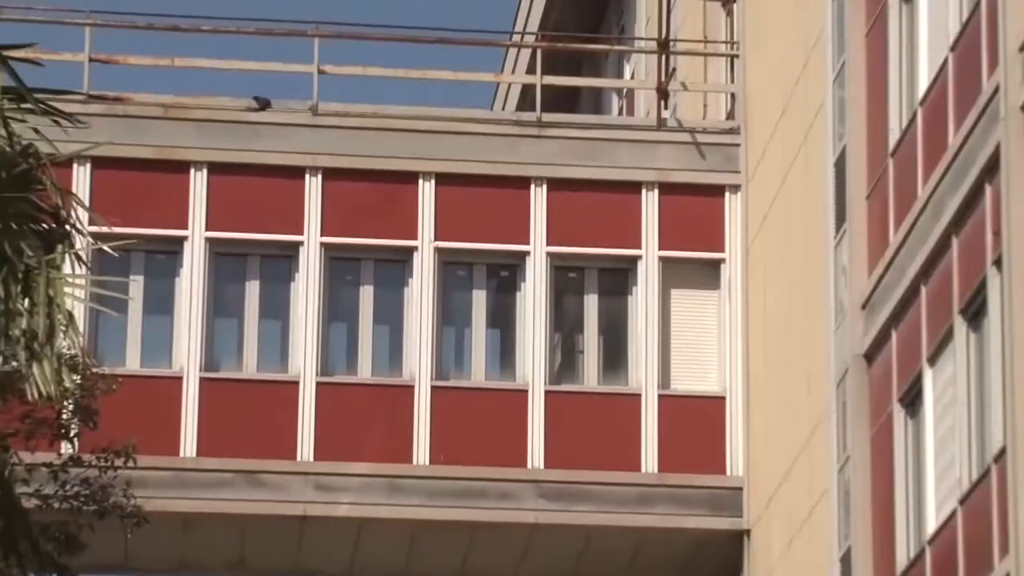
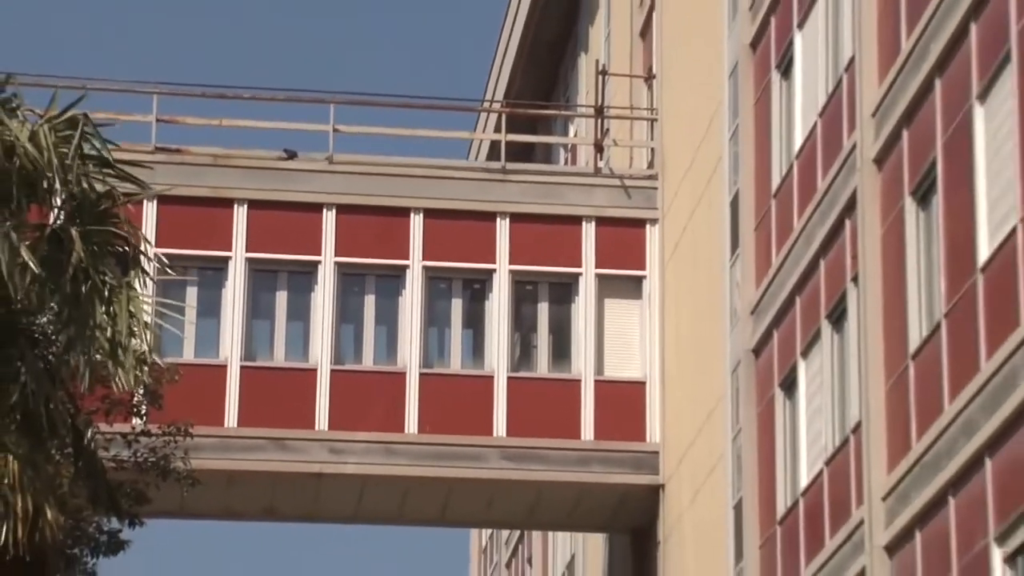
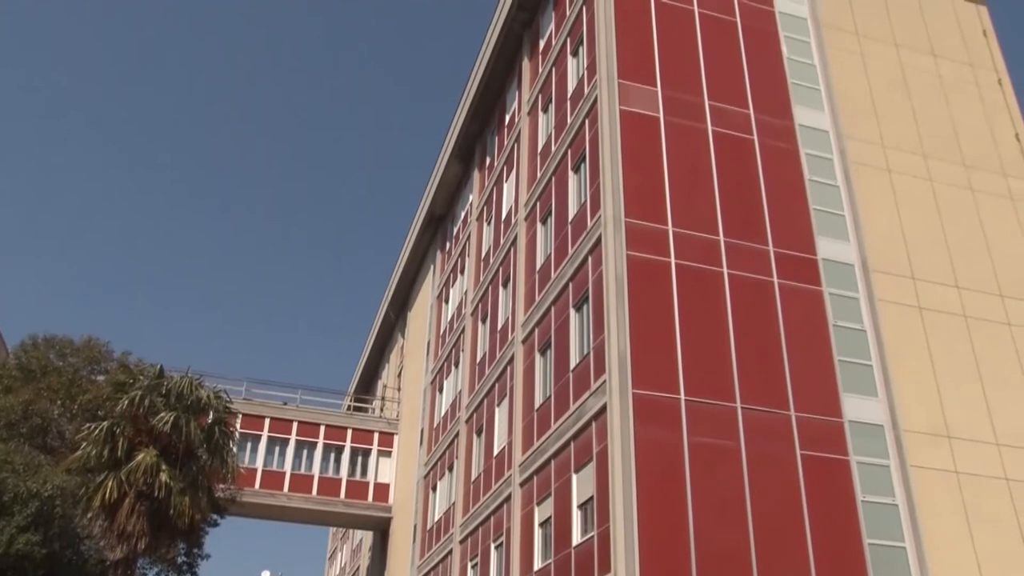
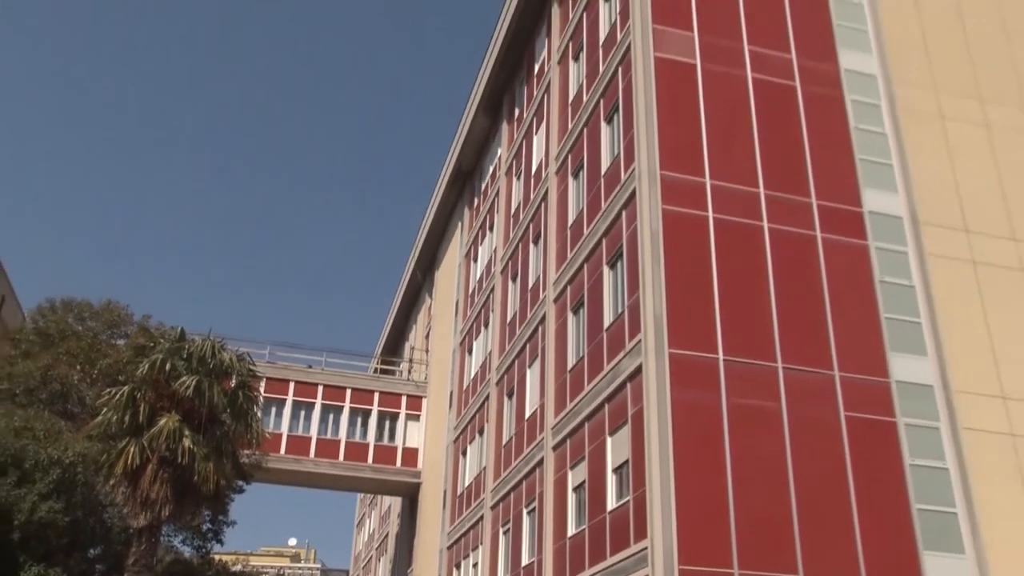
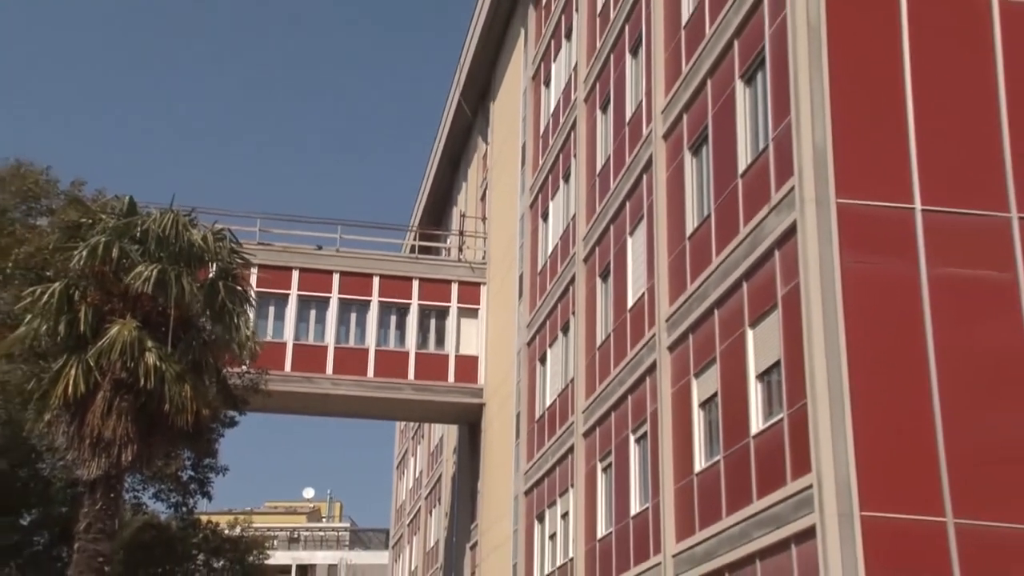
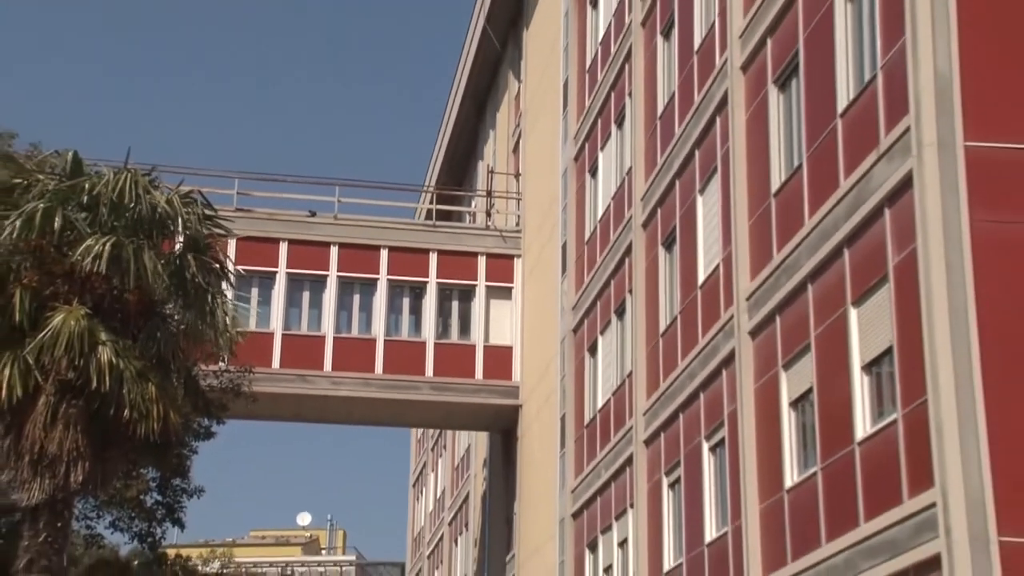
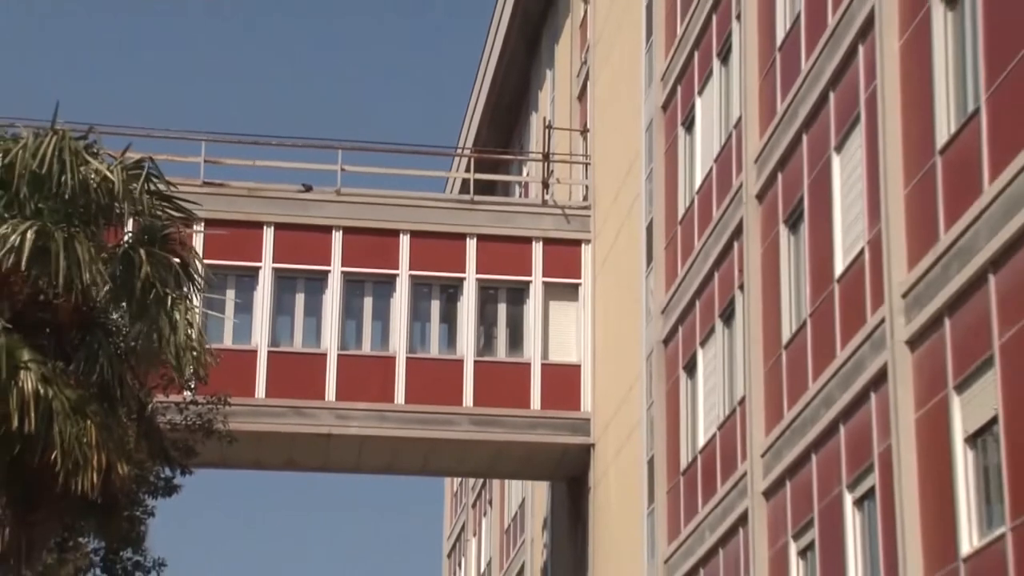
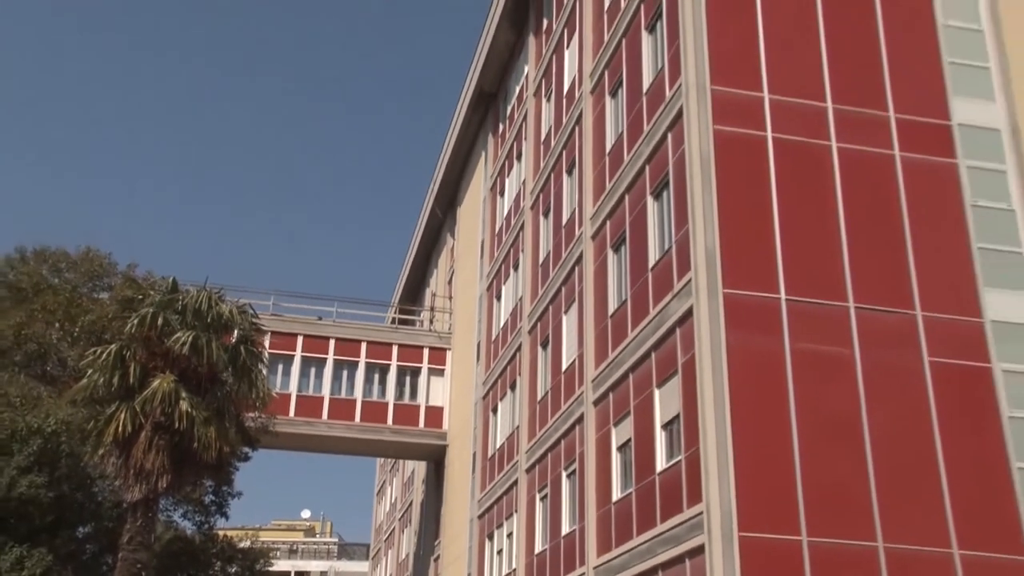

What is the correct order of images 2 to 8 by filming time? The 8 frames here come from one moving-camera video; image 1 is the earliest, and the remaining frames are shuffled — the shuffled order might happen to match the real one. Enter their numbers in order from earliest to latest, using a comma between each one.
2, 7, 6, 5, 8, 4, 3
